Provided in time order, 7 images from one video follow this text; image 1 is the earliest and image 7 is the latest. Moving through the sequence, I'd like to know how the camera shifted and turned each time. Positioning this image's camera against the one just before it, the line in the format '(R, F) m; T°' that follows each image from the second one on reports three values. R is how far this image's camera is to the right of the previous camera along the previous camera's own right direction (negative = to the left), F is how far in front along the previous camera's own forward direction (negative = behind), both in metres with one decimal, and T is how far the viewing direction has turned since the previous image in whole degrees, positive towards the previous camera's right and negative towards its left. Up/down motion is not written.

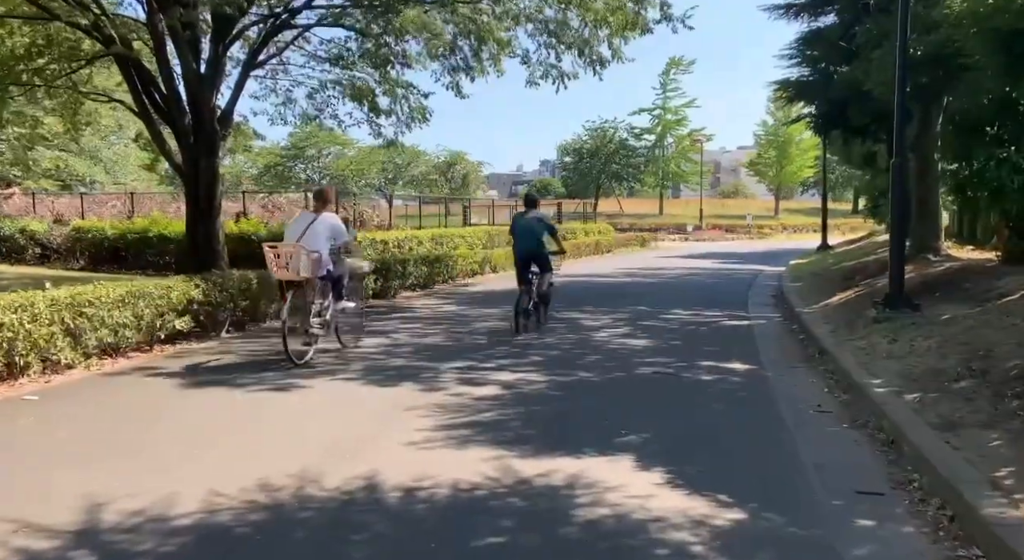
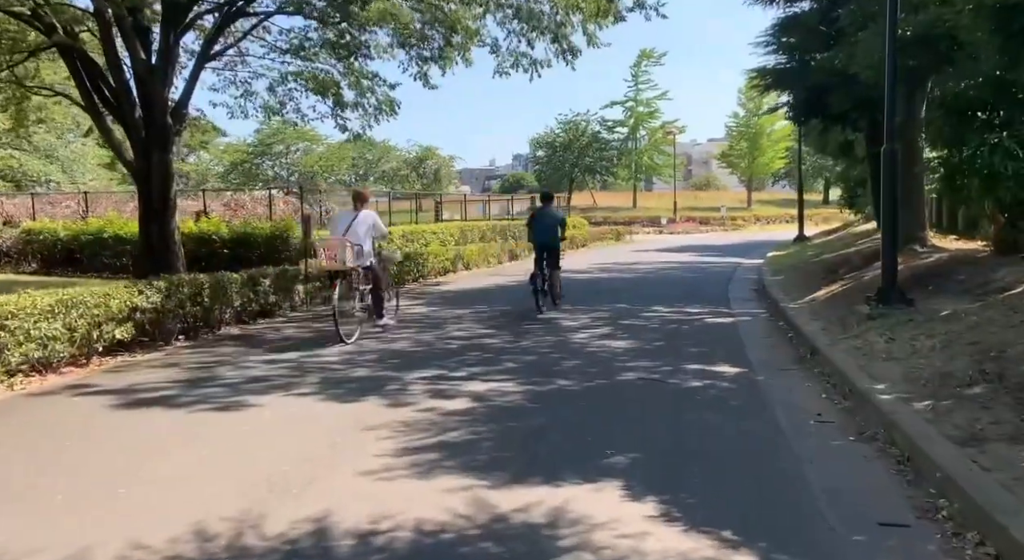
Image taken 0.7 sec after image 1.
(0.0, +0.7) m; +2°
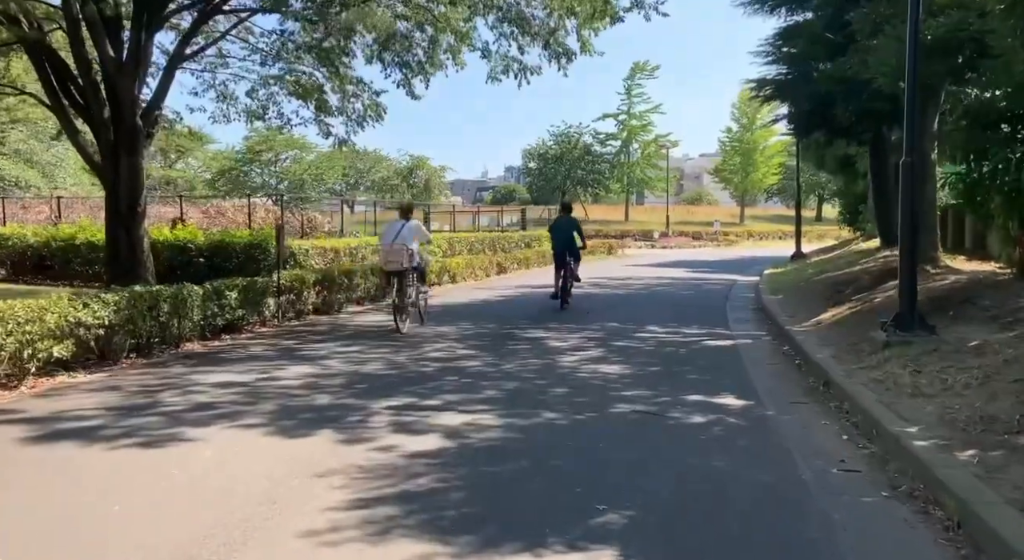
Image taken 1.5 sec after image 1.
(+0.1, +0.9) m; +1°
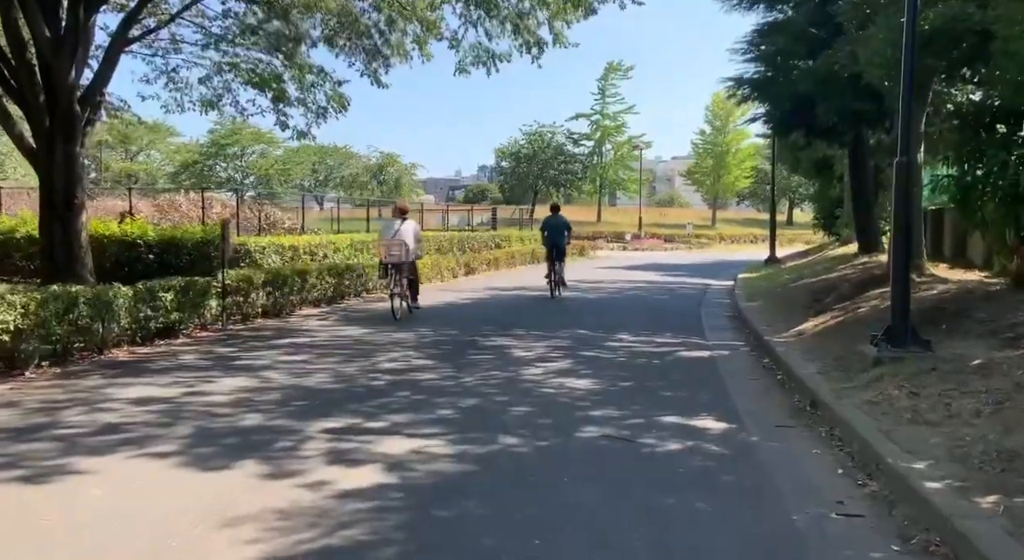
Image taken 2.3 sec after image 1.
(+0.1, +0.9) m; +2°
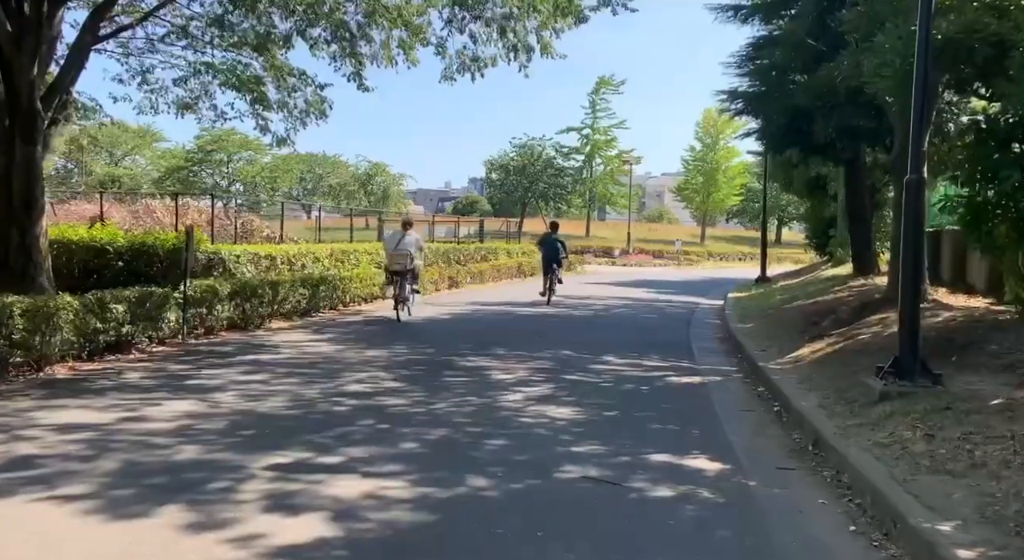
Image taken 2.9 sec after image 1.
(+0.1, +0.7) m; +1°
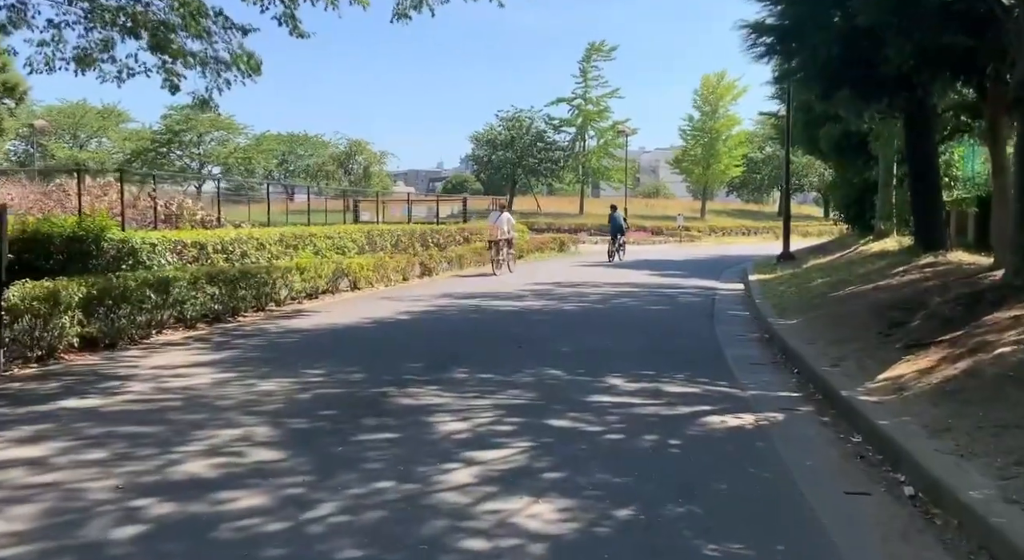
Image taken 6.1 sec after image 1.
(+0.3, +3.7) m; 0°
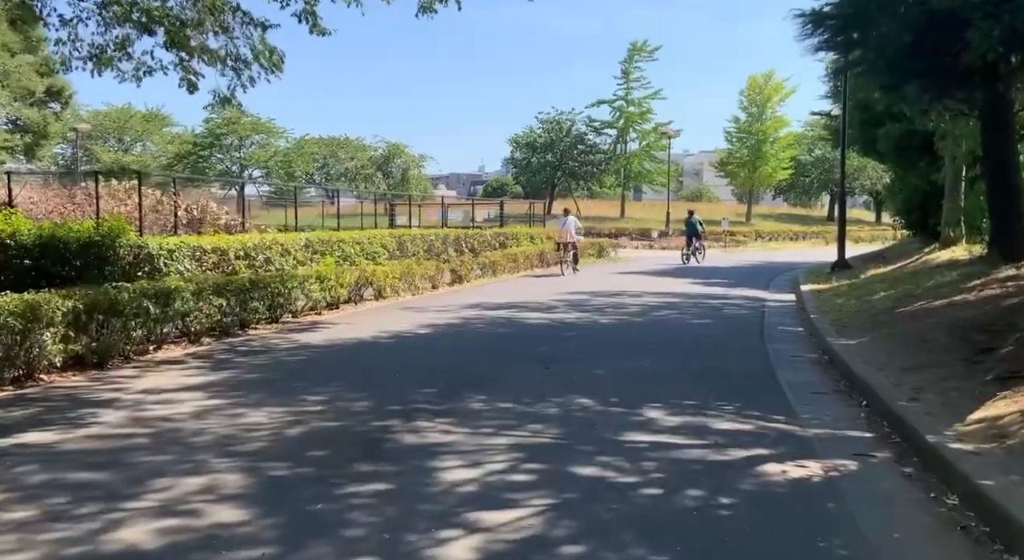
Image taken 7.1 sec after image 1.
(+0.1, +1.1) m; -3°
